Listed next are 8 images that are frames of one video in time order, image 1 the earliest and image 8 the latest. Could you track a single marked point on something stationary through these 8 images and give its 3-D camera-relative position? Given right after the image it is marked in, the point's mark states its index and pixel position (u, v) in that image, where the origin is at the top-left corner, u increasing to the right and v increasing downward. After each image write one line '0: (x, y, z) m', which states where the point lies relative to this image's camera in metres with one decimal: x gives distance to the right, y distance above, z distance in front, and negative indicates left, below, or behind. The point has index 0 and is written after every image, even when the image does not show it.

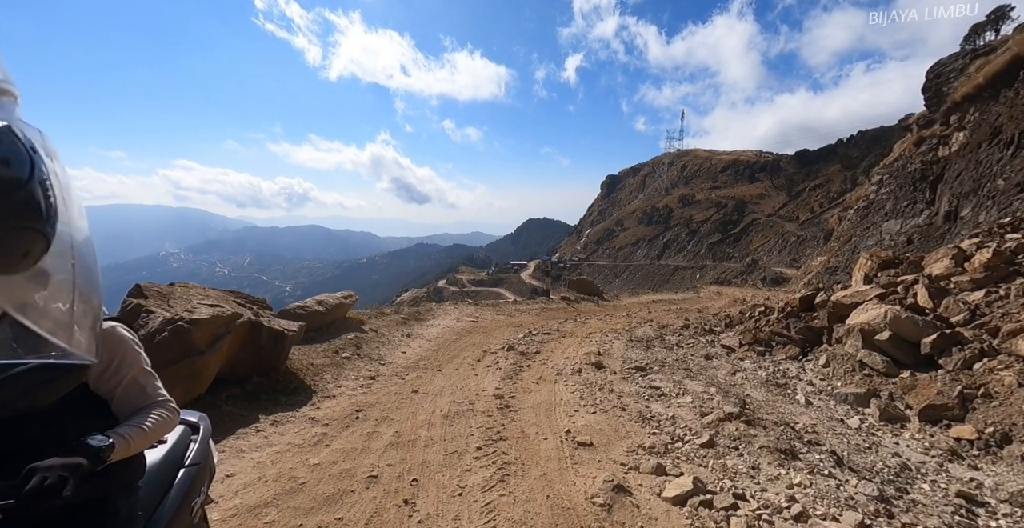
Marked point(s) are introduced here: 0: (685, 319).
0: (+7.4, -2.4, +17.4) m
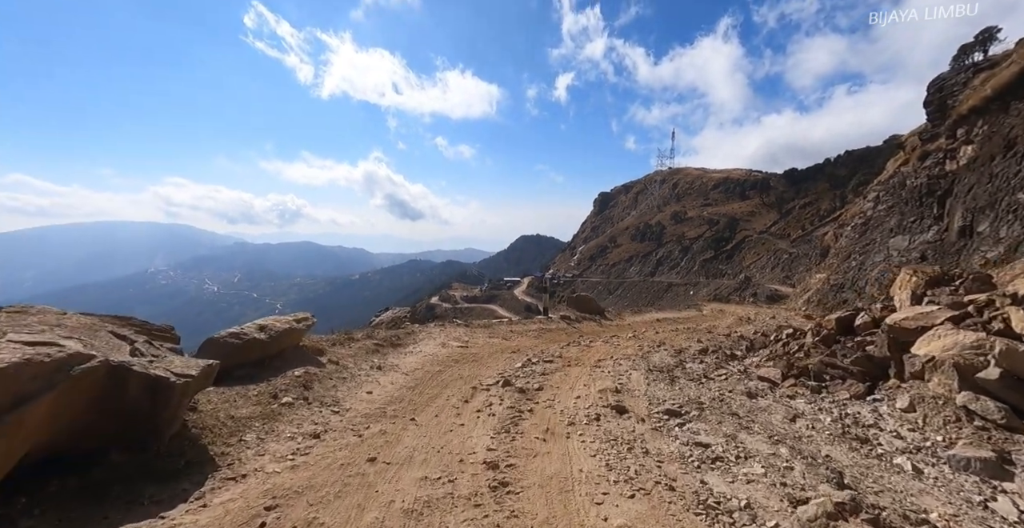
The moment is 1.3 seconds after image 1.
0: (+7.2, -3.1, +15.7) m
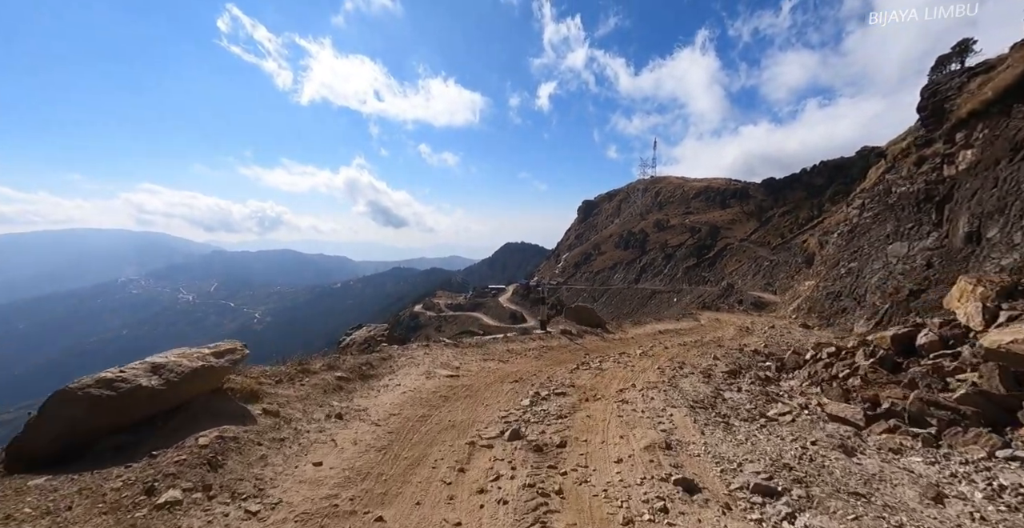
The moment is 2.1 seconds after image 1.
0: (+7.1, -3.3, +13.9) m
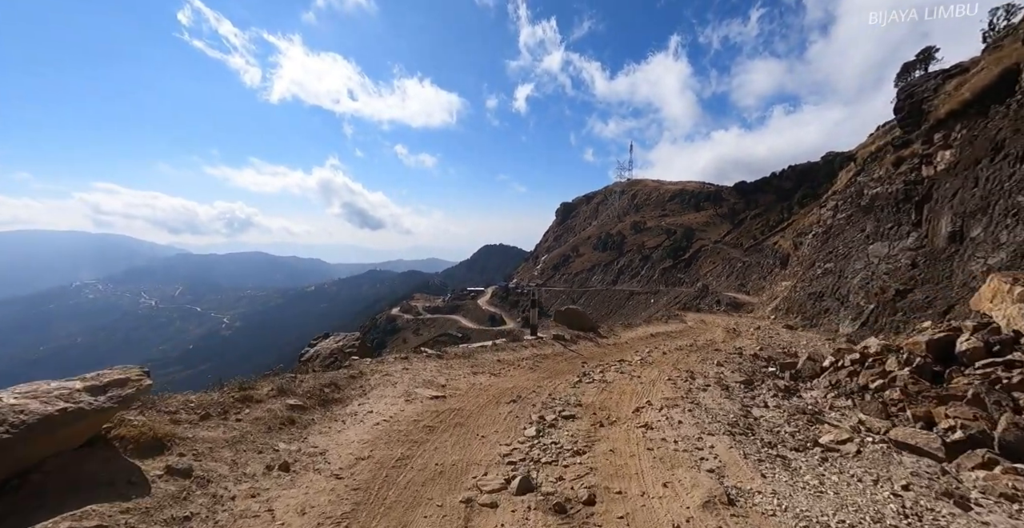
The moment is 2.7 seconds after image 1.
0: (+6.7, -3.3, +12.9) m
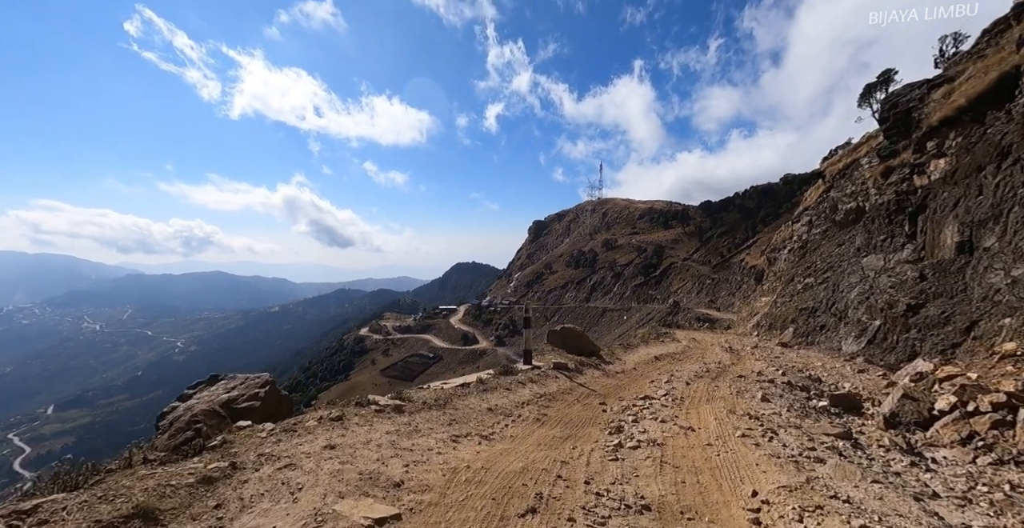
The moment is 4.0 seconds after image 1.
0: (+6.5, -3.4, +9.8) m
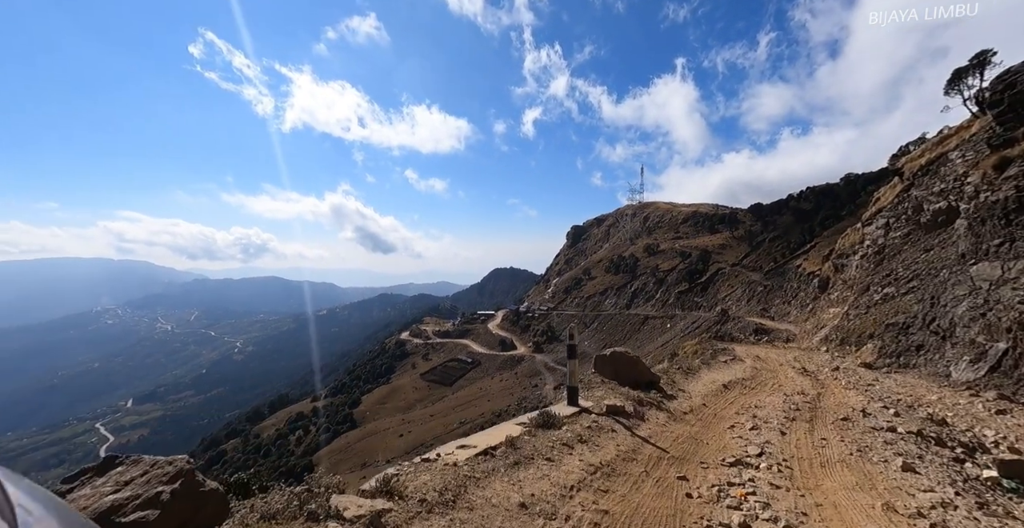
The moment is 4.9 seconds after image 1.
0: (+7.2, -3.7, +6.7) m
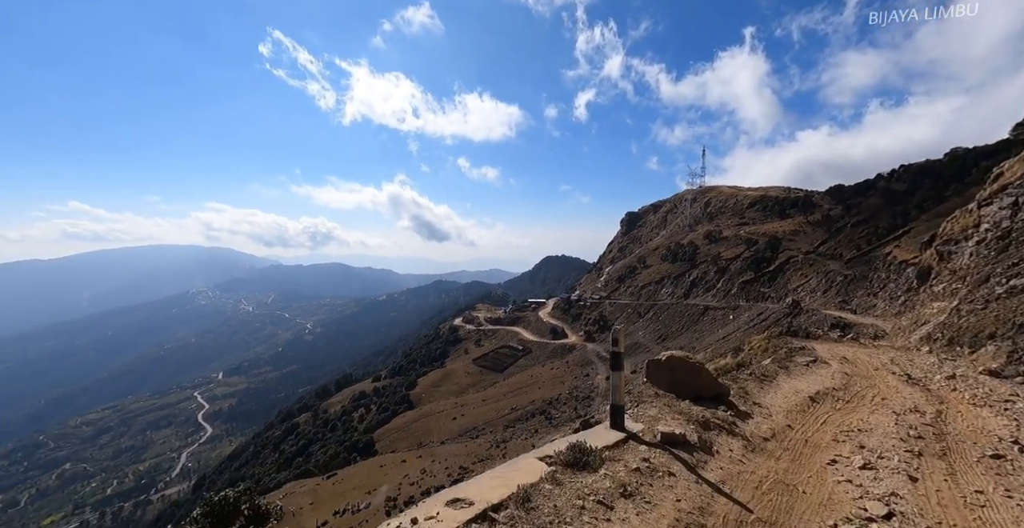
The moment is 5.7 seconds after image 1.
0: (+7.3, -3.6, +3.9) m
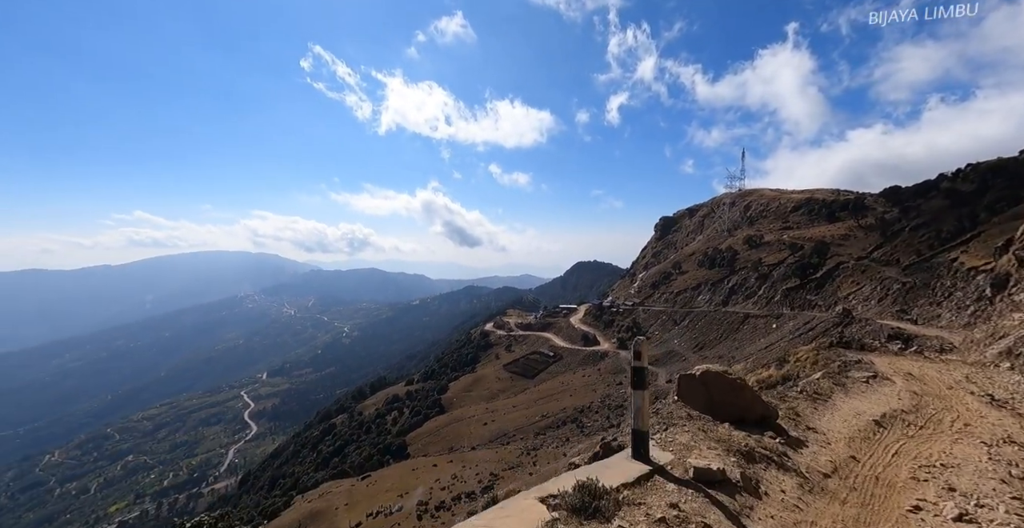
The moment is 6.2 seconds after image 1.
0: (+7.0, -3.5, +2.2) m
